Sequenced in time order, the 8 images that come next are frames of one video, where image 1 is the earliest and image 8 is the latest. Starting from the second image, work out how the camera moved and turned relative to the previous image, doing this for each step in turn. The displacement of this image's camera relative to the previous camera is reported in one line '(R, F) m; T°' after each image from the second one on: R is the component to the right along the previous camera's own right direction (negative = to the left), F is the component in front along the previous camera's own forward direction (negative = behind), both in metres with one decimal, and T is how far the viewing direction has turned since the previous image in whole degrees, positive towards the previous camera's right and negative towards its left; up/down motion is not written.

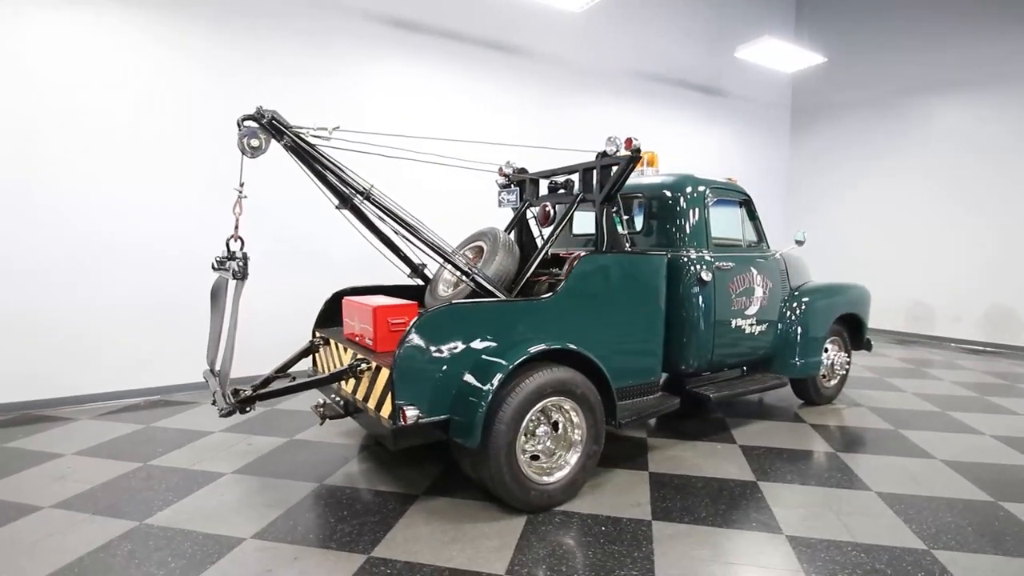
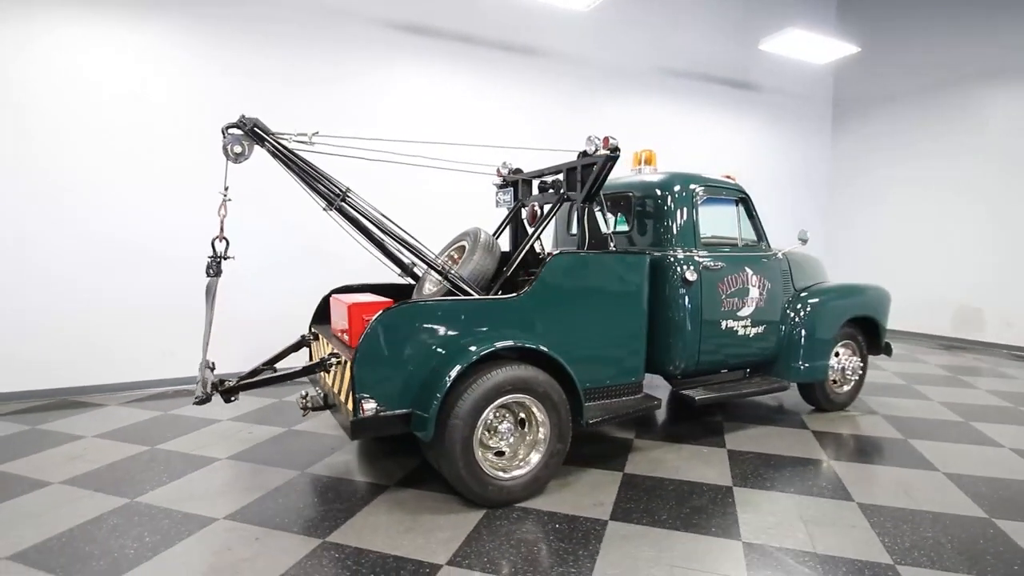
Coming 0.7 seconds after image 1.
(+0.4, 0.0) m; -6°
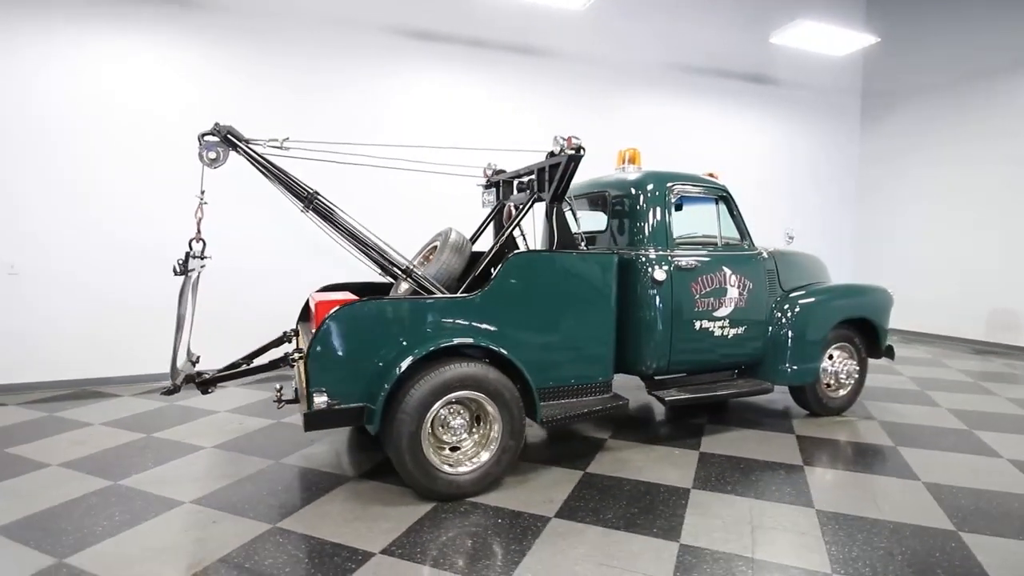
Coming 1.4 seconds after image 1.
(+0.4, 0.0) m; -5°
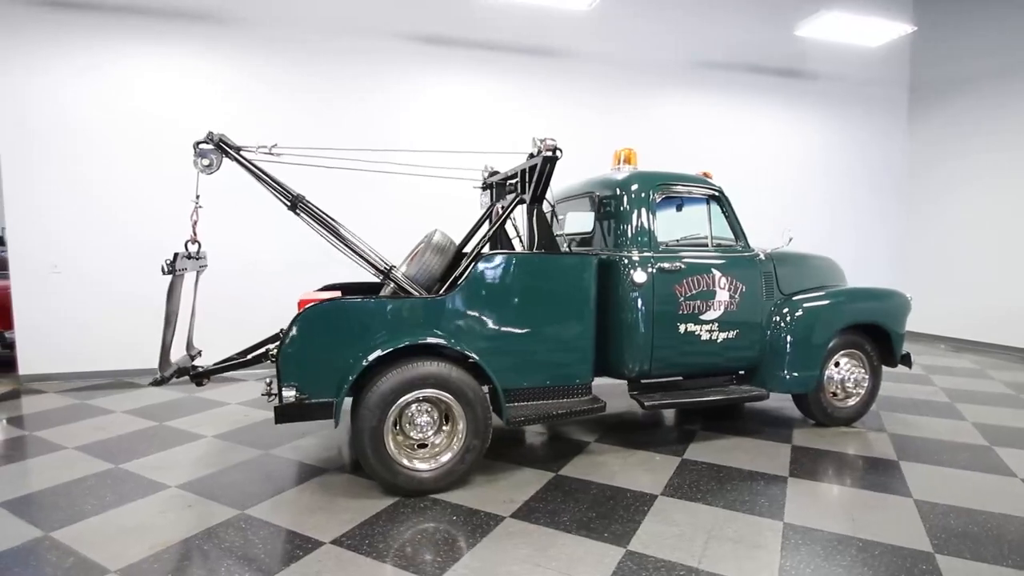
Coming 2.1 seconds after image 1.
(+0.4, 0.0) m; -6°
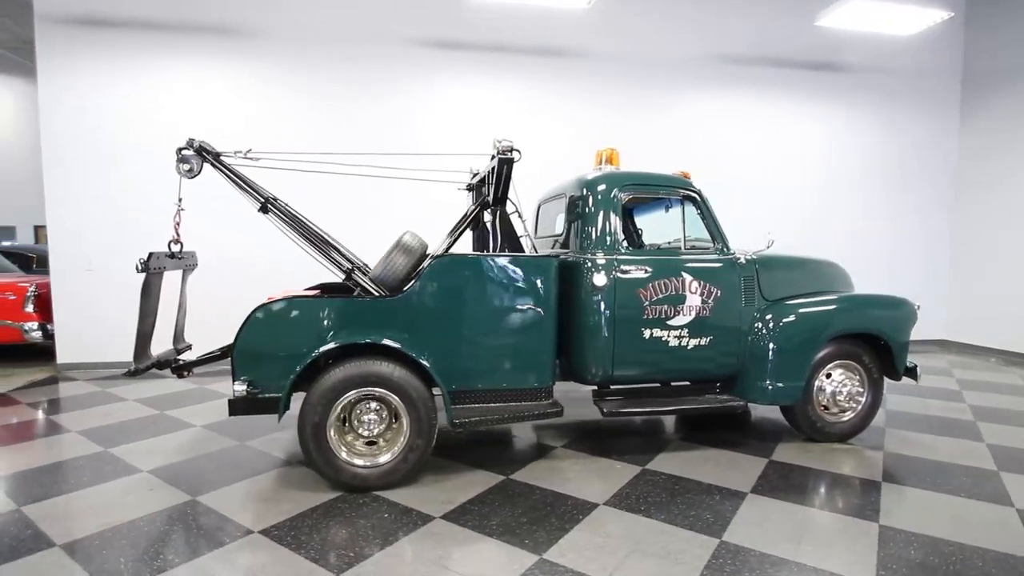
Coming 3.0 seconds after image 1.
(+0.6, 0.0) m; -6°
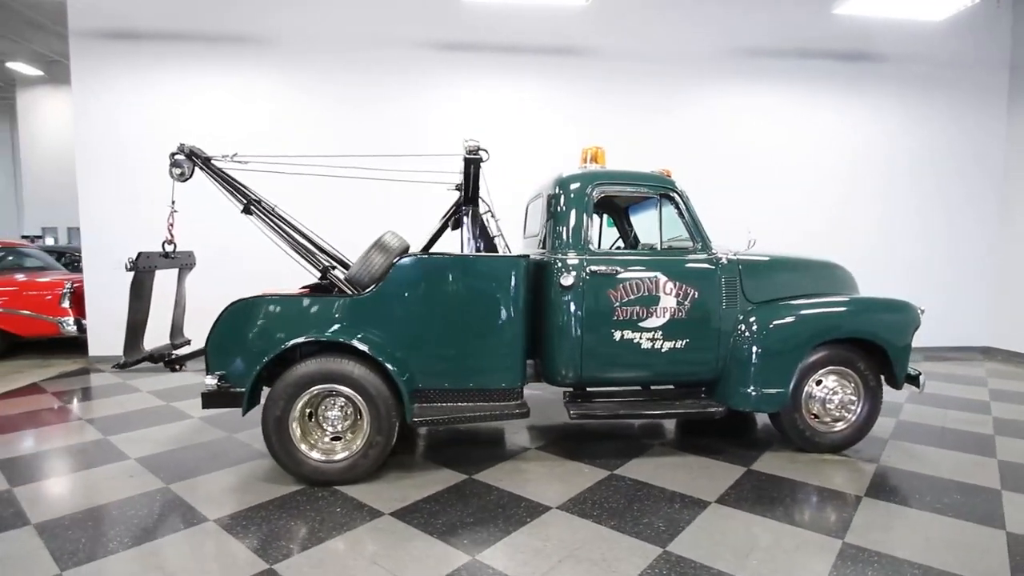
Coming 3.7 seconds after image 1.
(+0.4, 0.0) m; -5°
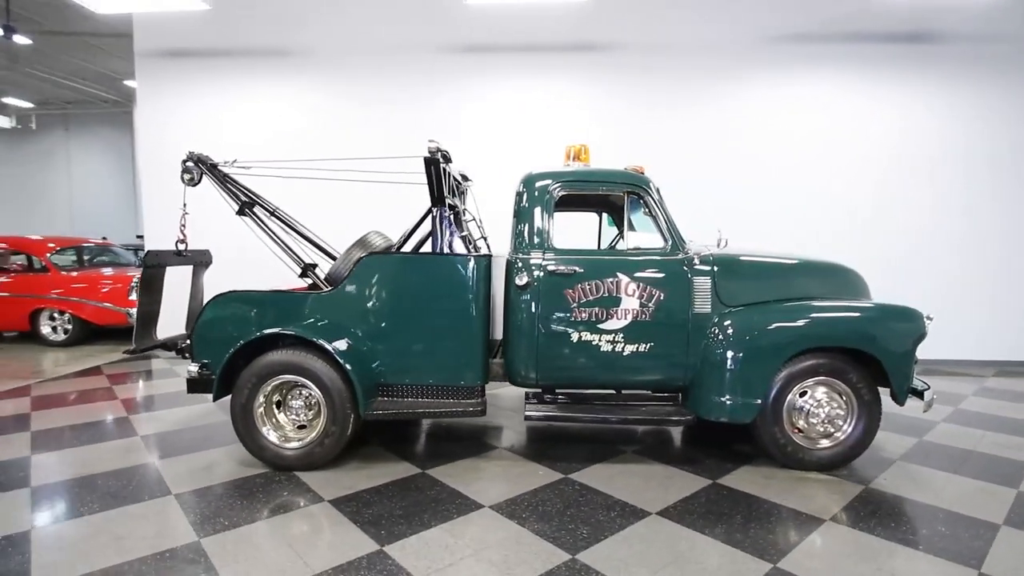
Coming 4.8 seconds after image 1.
(+0.7, 0.0) m; -9°
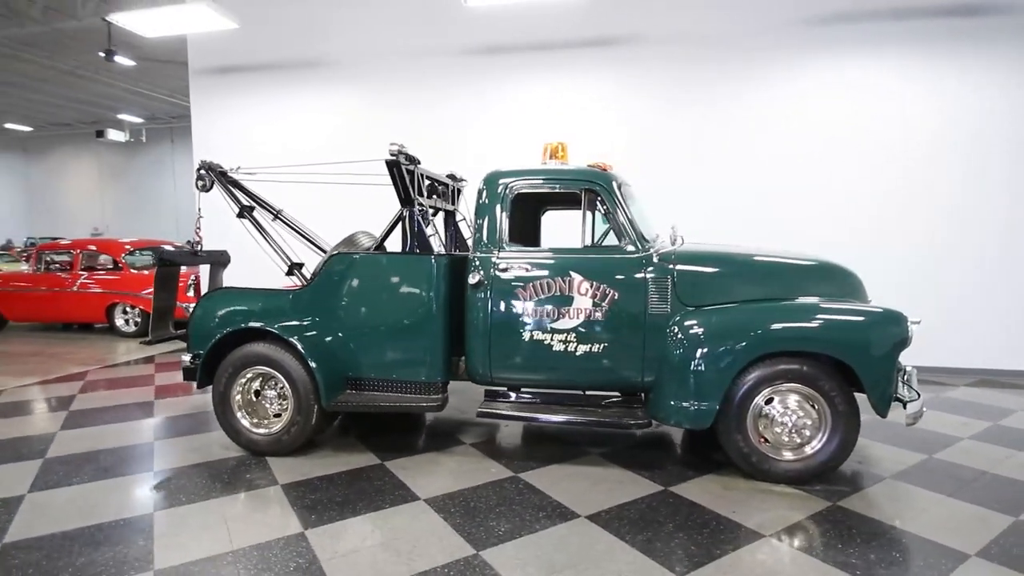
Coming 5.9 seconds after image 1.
(+0.7, 0.0) m; -8°
